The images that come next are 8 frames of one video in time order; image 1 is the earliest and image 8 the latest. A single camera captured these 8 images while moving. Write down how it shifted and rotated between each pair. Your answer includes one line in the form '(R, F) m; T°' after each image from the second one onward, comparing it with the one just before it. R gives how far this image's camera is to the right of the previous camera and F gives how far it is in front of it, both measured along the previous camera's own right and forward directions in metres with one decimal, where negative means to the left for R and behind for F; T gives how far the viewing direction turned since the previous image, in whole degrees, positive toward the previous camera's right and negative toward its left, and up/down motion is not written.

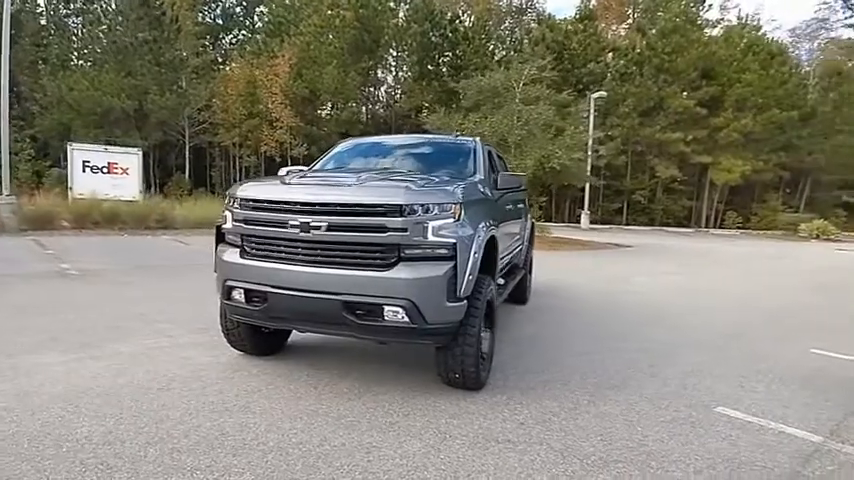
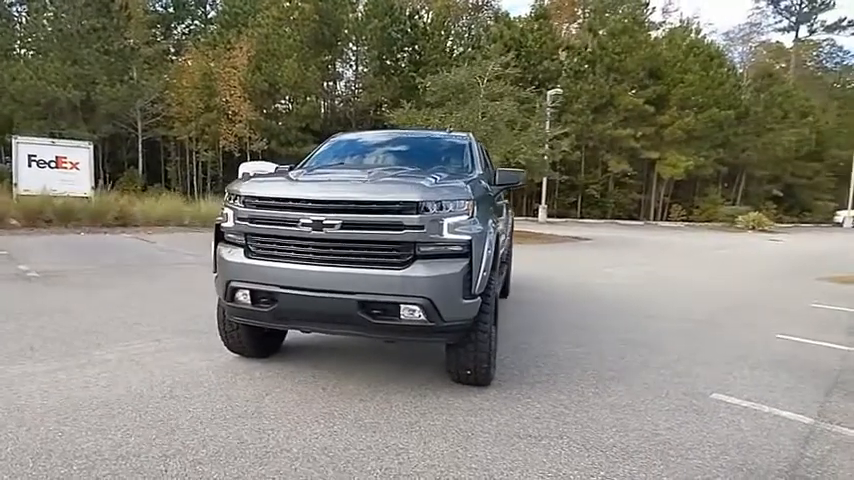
(-0.5, +0.1) m; +5°
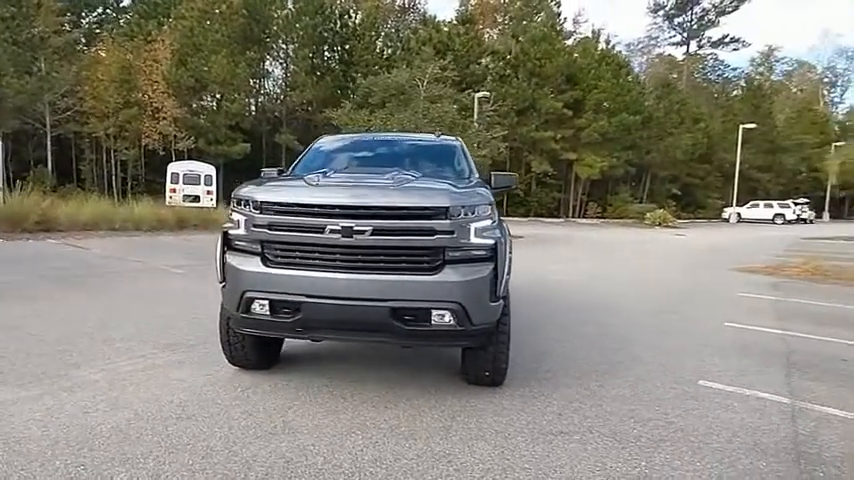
(-0.9, +0.1) m; +9°
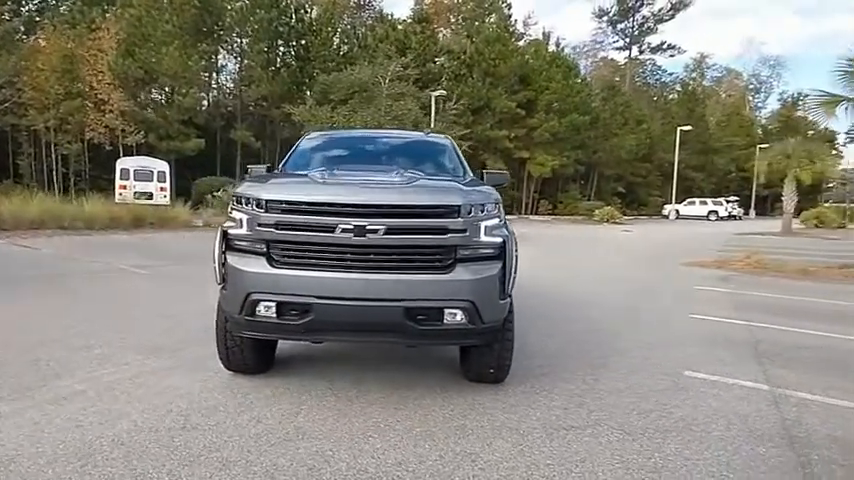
(-0.5, +0.1) m; +5°
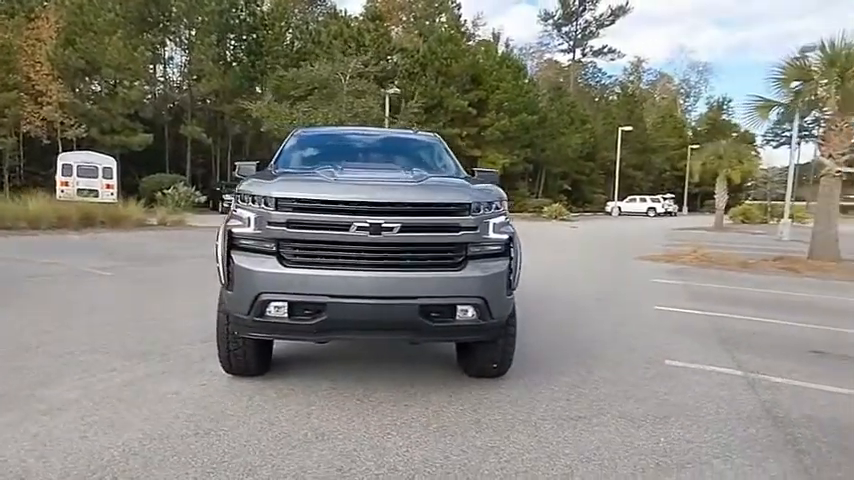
(-0.5, 0.0) m; +6°
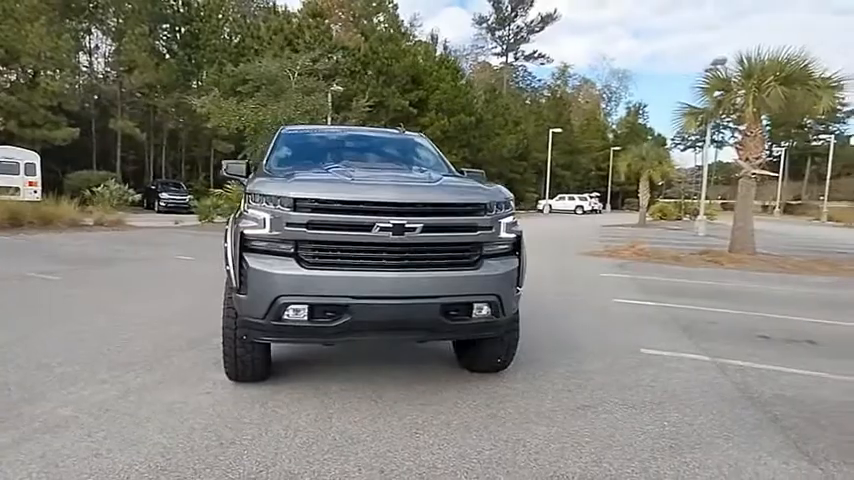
(-0.6, 0.0) m; +7°
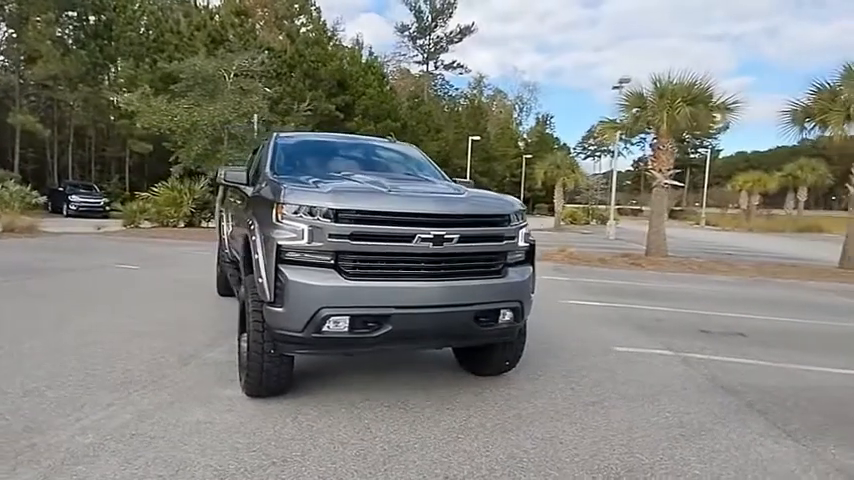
(-0.9, 0.0) m; +9°
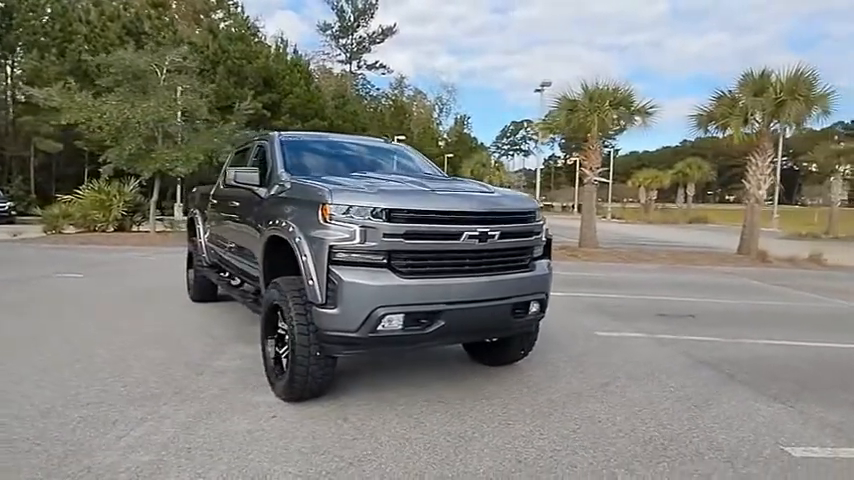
(-0.9, 0.0) m; +8°
